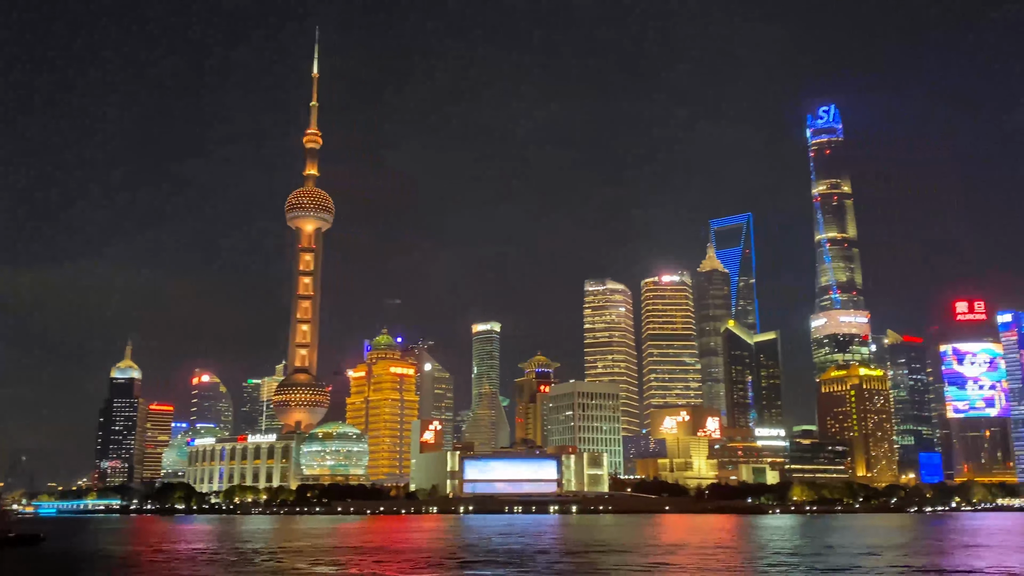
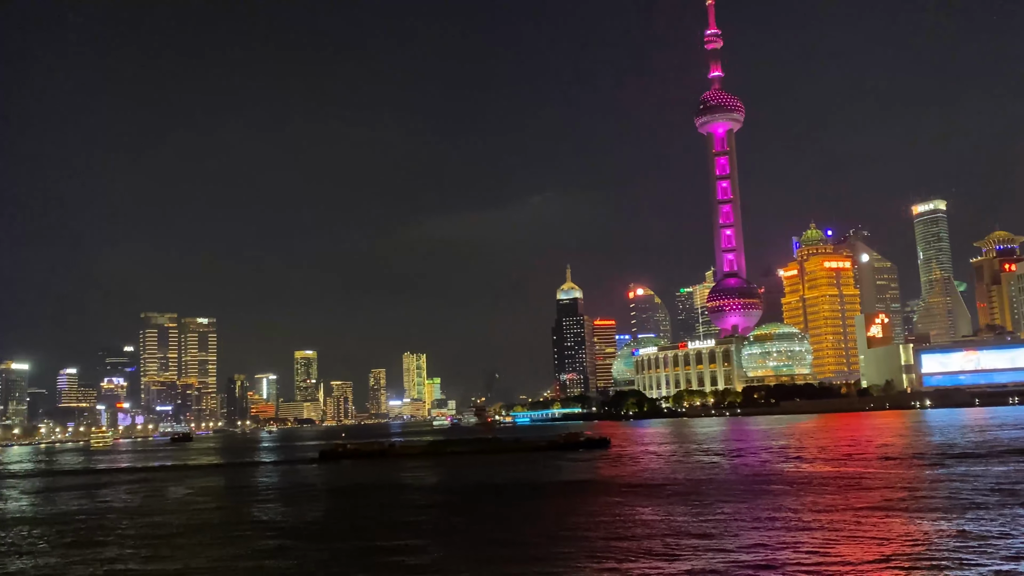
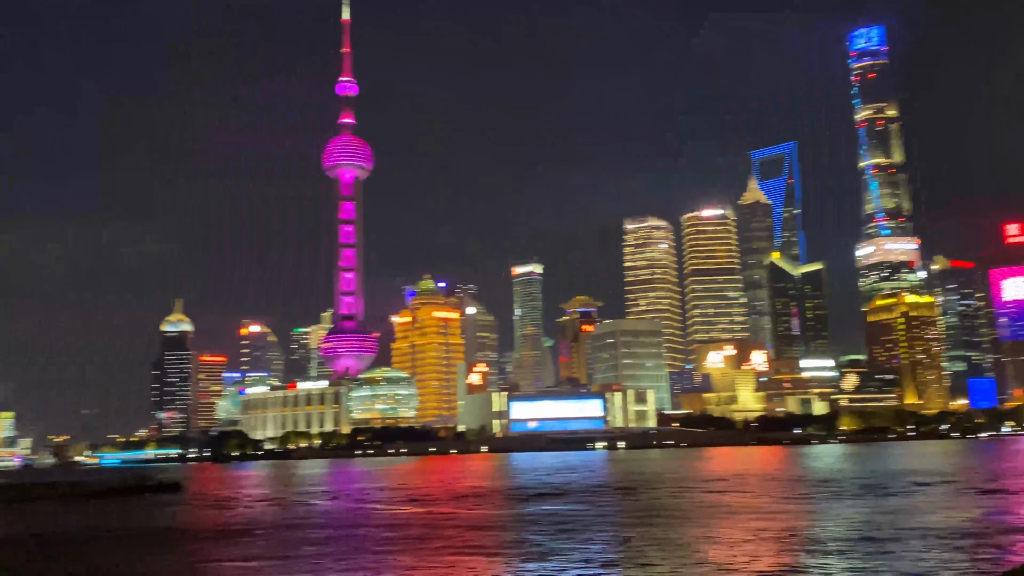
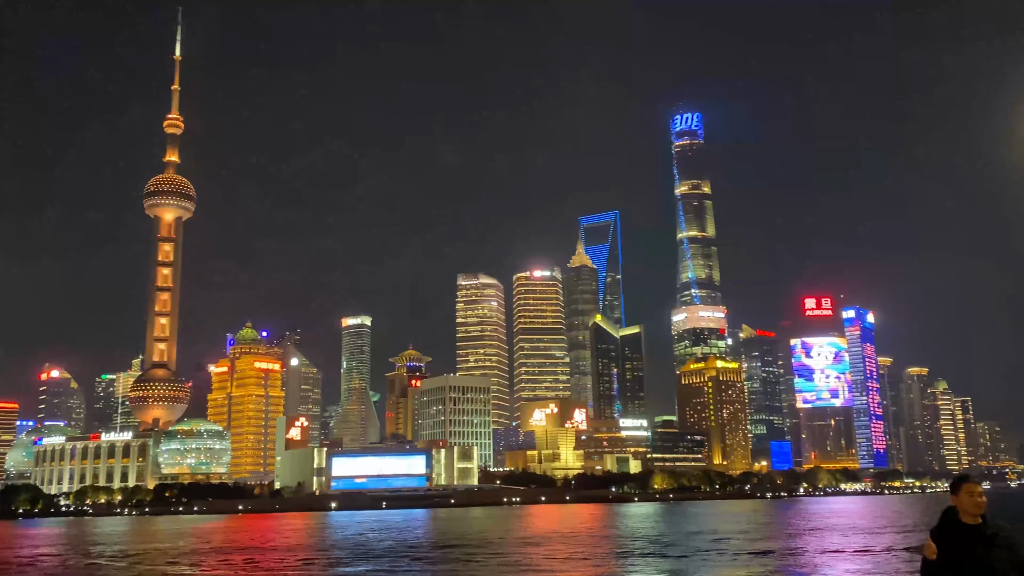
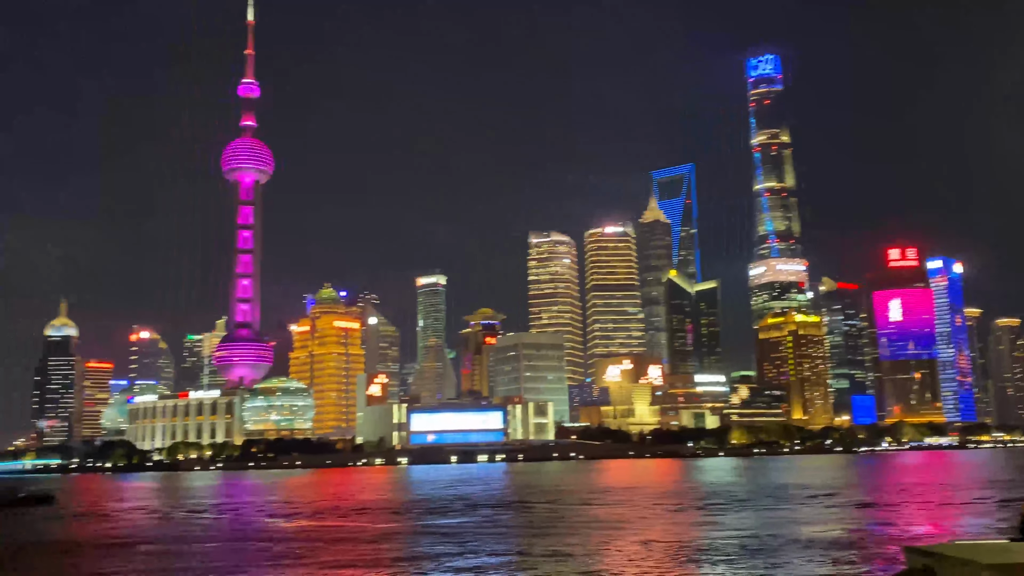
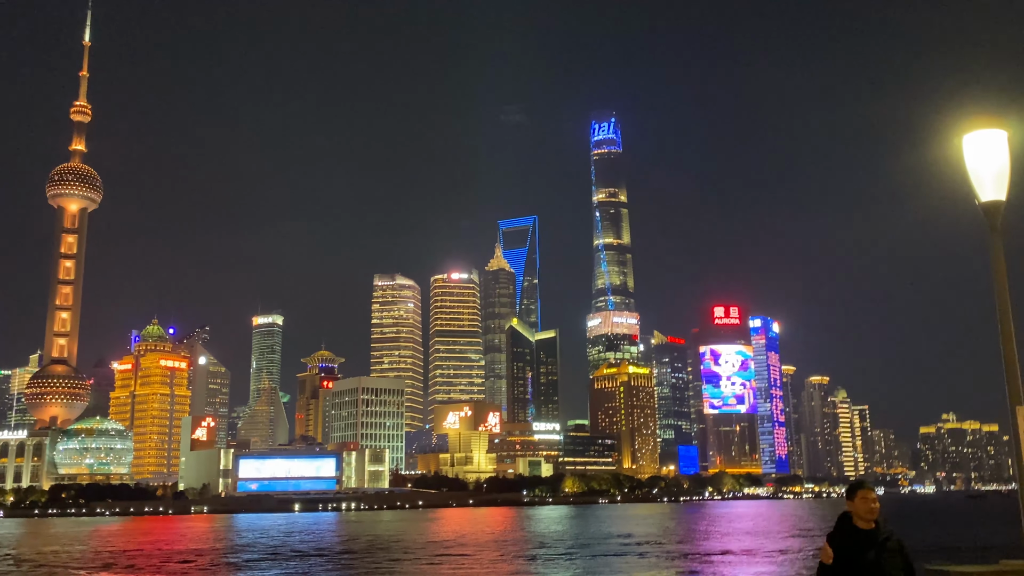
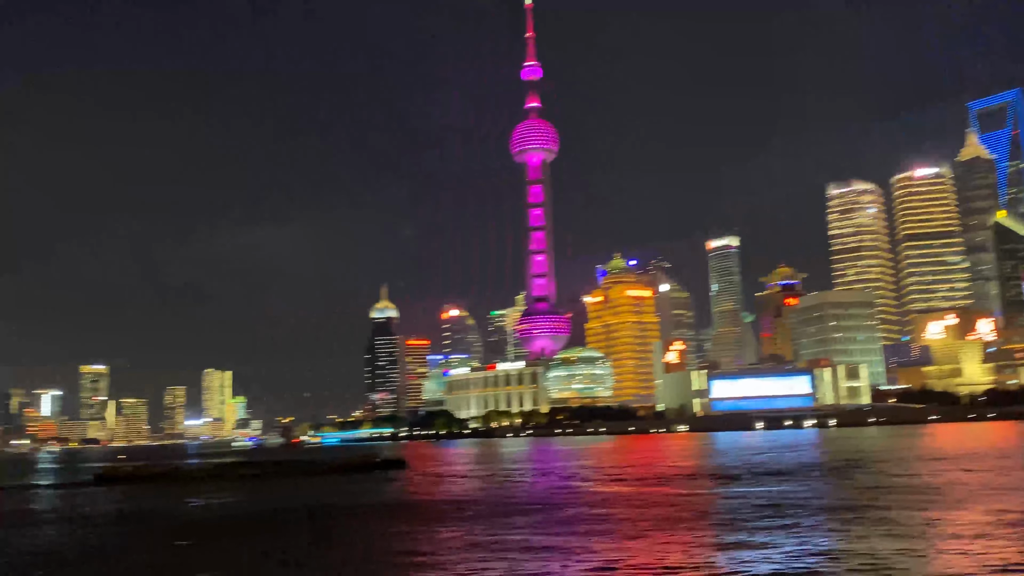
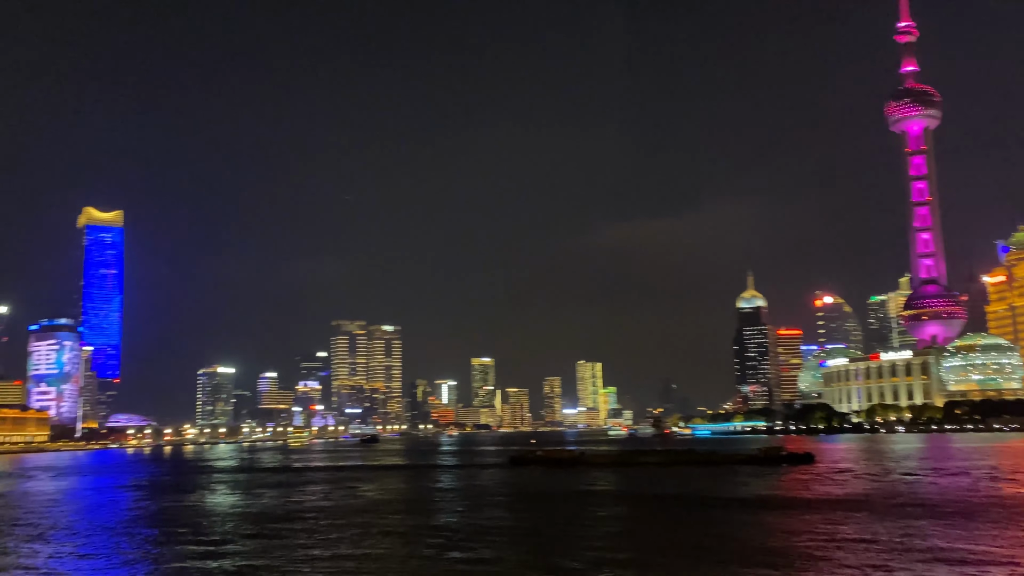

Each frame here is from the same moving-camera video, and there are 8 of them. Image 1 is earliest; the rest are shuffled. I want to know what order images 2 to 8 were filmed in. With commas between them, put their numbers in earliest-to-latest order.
4, 6, 5, 3, 7, 2, 8
